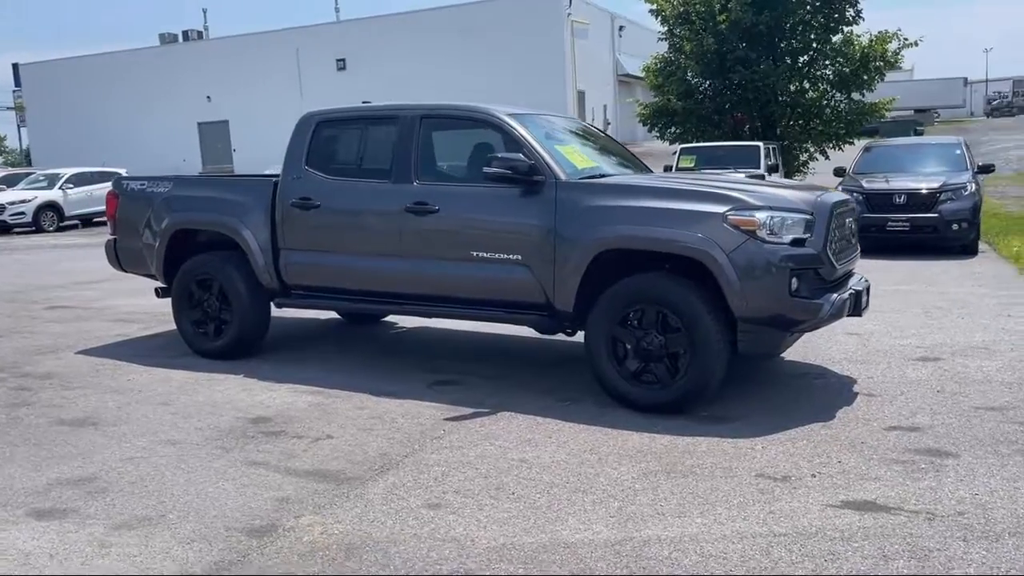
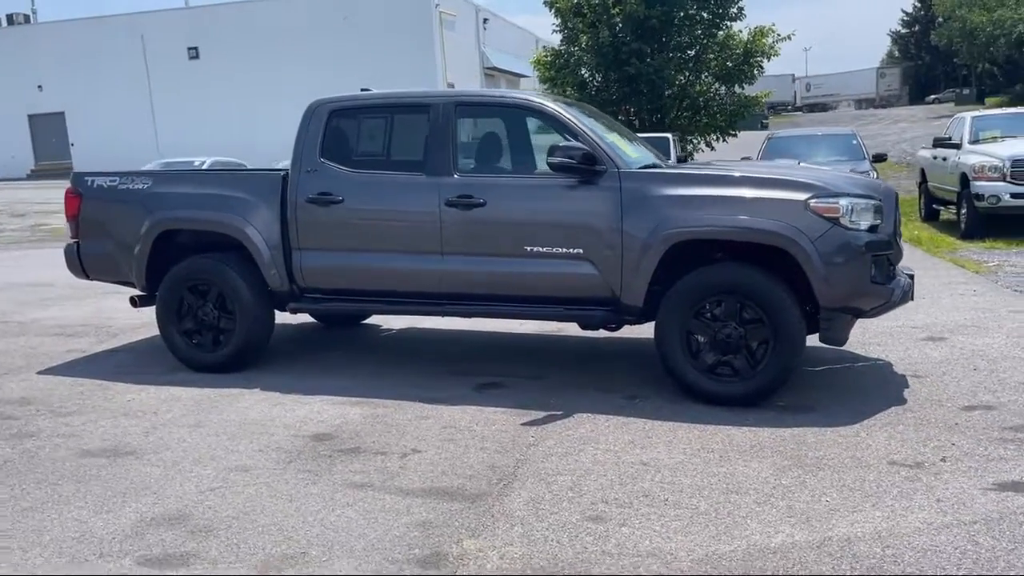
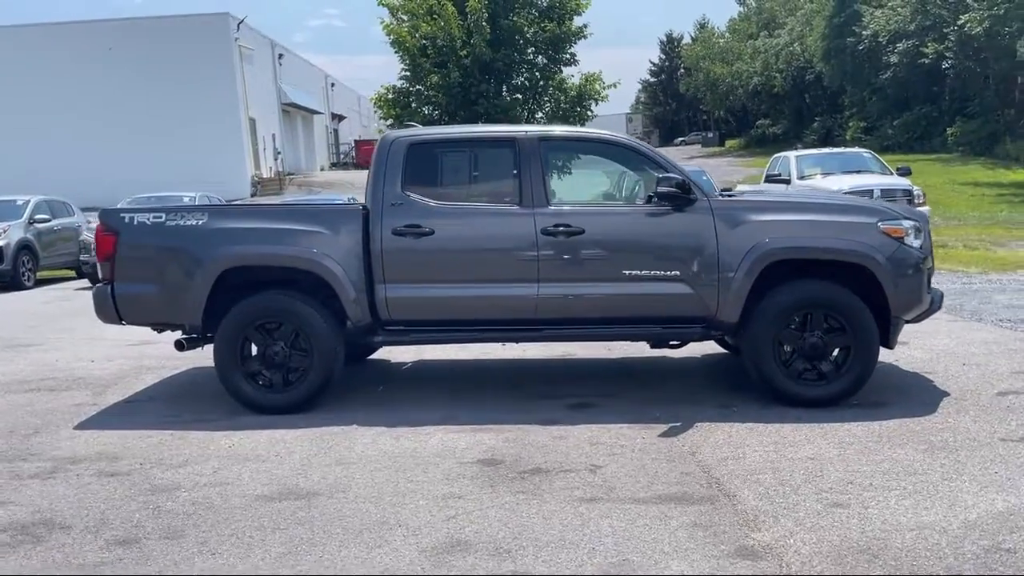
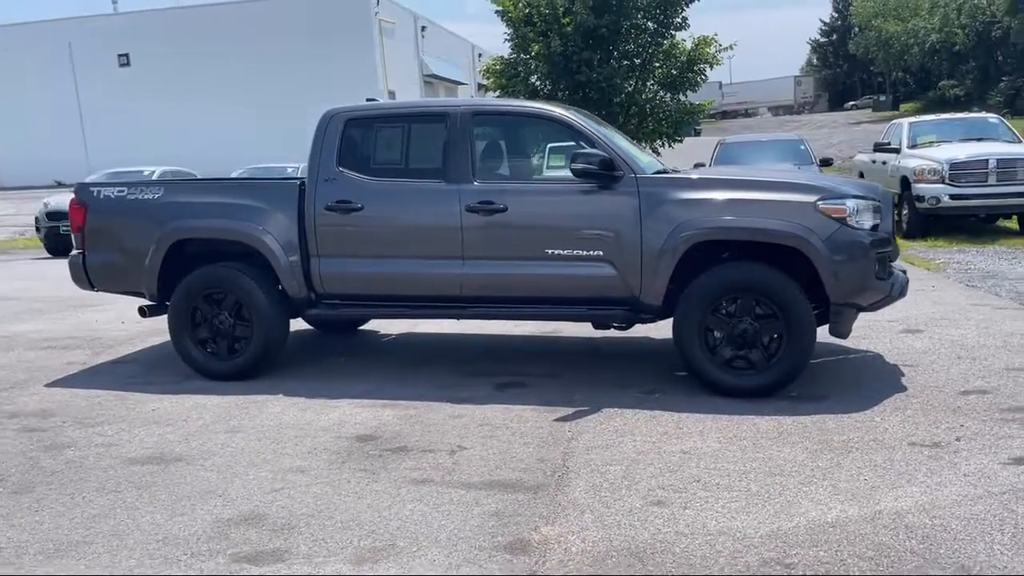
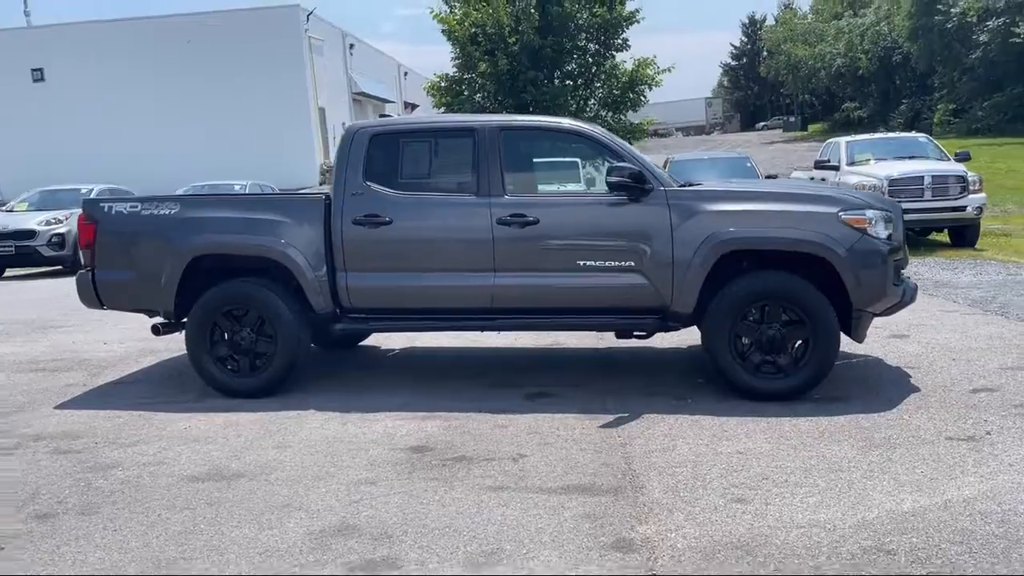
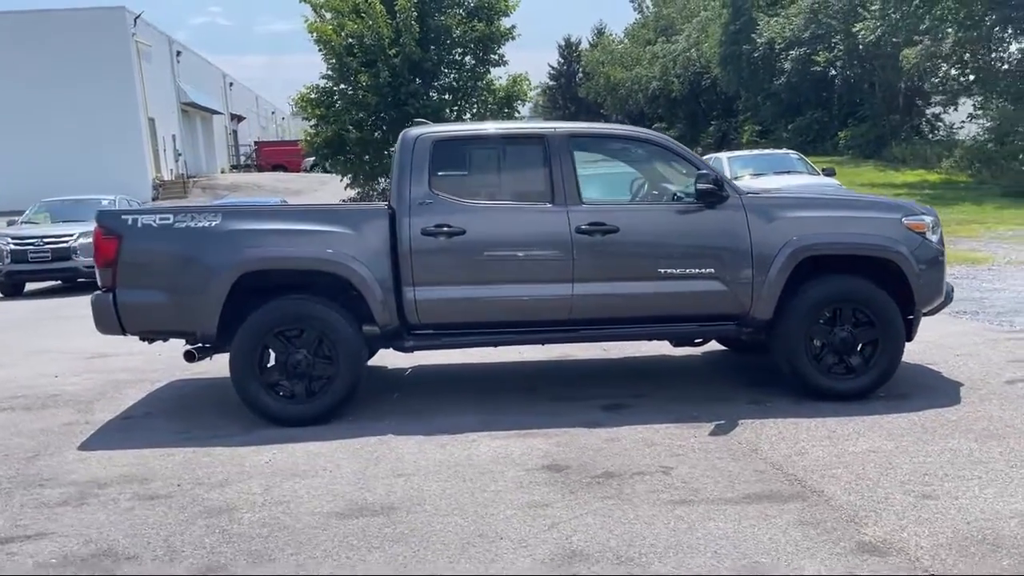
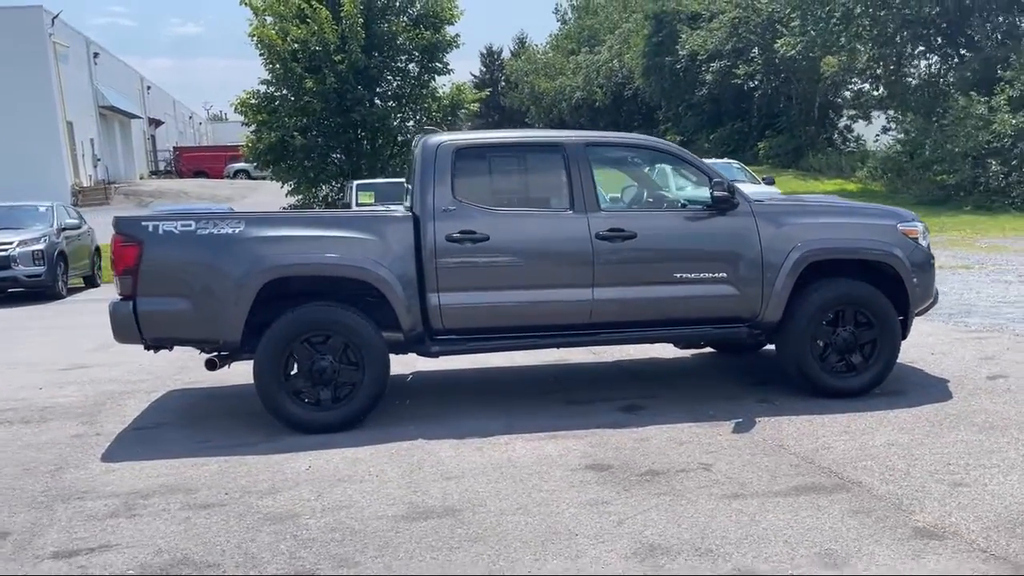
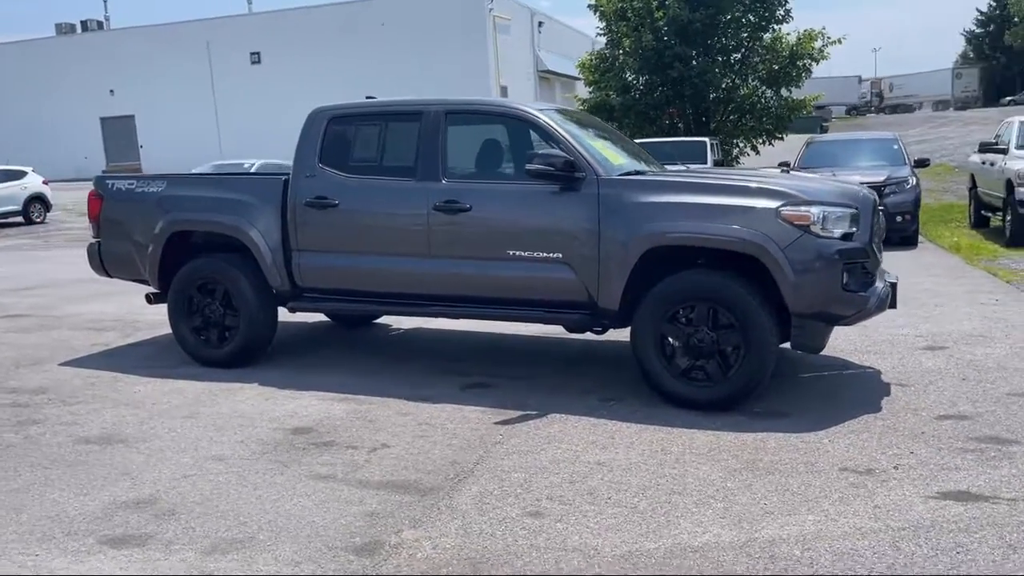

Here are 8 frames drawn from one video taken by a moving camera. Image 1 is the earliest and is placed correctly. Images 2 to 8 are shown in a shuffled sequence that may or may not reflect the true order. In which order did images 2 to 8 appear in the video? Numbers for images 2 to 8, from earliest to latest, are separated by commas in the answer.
8, 2, 4, 5, 3, 6, 7
